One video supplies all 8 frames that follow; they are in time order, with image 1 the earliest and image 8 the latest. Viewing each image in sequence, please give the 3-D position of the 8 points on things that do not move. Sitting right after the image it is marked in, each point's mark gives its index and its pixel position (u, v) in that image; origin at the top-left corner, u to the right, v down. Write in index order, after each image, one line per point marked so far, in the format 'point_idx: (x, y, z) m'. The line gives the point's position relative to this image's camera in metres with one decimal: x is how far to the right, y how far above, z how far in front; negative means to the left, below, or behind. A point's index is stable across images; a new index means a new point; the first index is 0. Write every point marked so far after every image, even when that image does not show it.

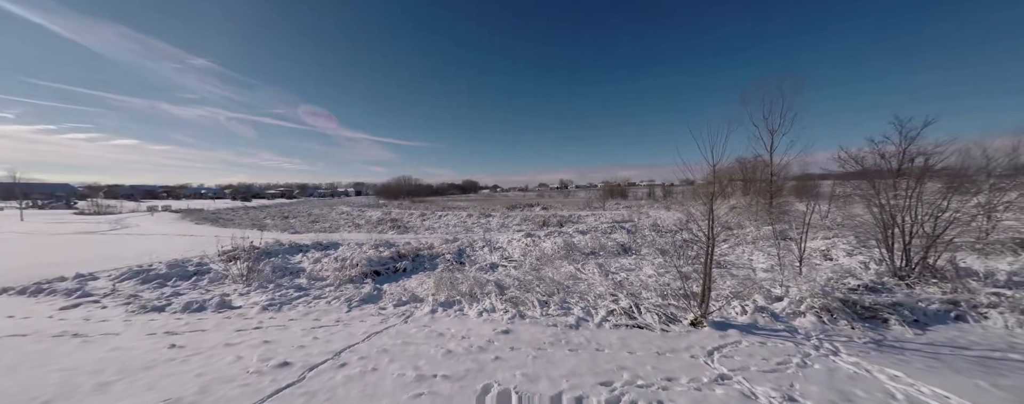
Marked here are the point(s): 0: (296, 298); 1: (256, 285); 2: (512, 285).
0: (-5.3, -2.4, +7.3) m
1: (-7.1, -2.3, +8.2) m
2: (0.0, -2.1, +7.6) m
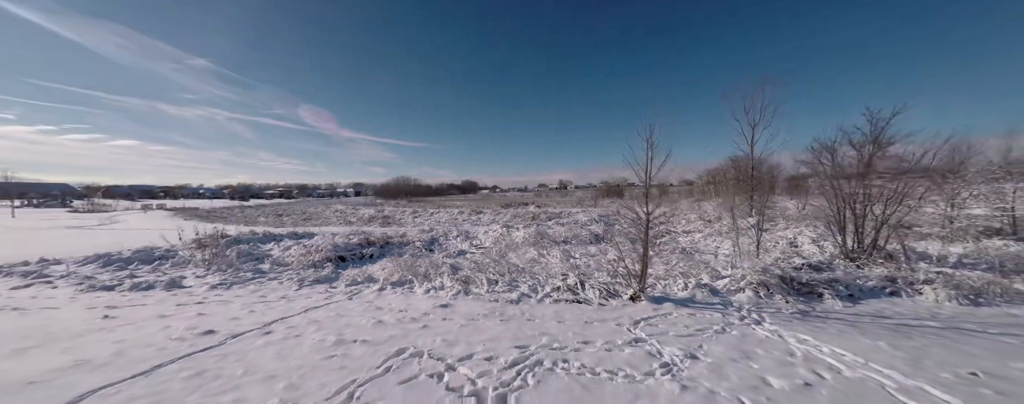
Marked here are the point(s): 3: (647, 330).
0: (-6.5, -1.9, +7.3) m
1: (-8.3, -1.9, +8.3) m
2: (-1.1, -1.7, +7.7) m
3: (+2.0, -1.9, +4.3) m
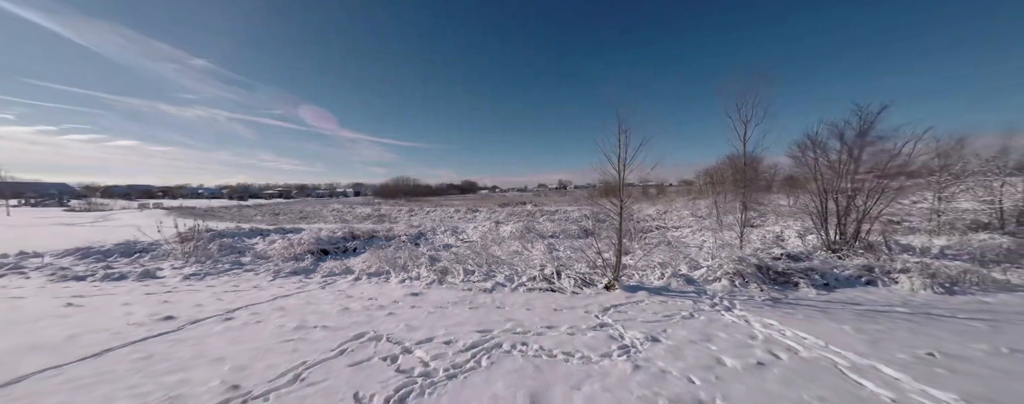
0: (-7.0, -1.7, +7.2) m
1: (-8.8, -1.6, +8.2) m
2: (-1.6, -1.4, +7.6) m
3: (+1.5, -1.6, +4.3) m
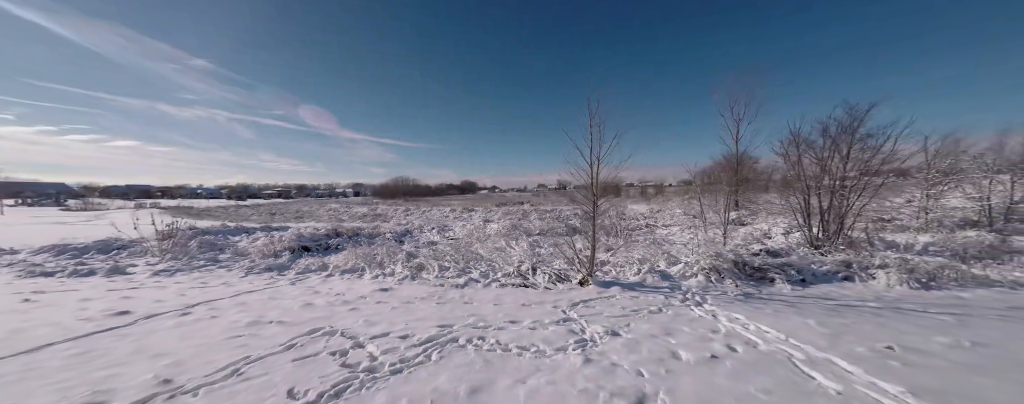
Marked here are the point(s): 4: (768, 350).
0: (-7.5, -1.6, +7.1) m
1: (-9.3, -1.5, +8.1) m
2: (-2.2, -1.3, +7.5) m
3: (+1.0, -1.5, +4.2) m
4: (+2.5, -1.5, +2.9) m
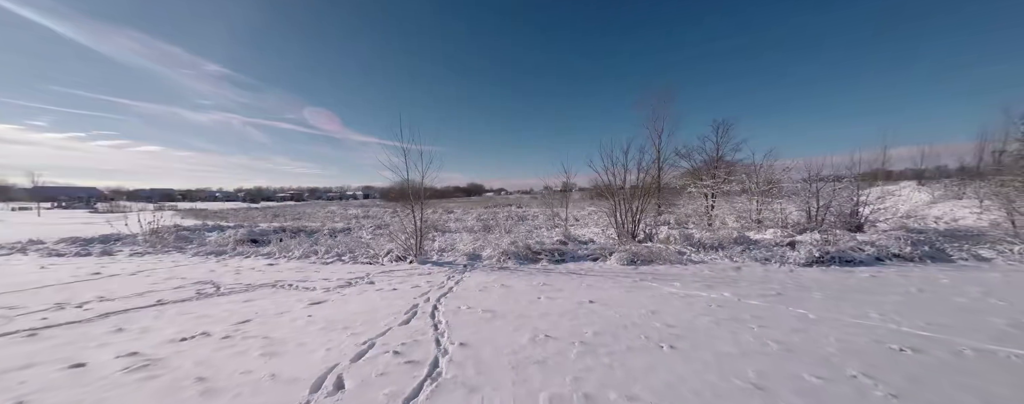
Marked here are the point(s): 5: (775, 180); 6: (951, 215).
0: (-11.5, -1.7, +9.8) m
1: (-13.3, -1.6, +10.8) m
2: (-6.2, -1.4, +10.1) m
3: (-3.1, -1.6, +6.7) m
4: (-1.6, -1.5, +5.4) m
5: (+11.2, +0.9, +12.7) m
6: (+19.0, -0.6, +12.8) m
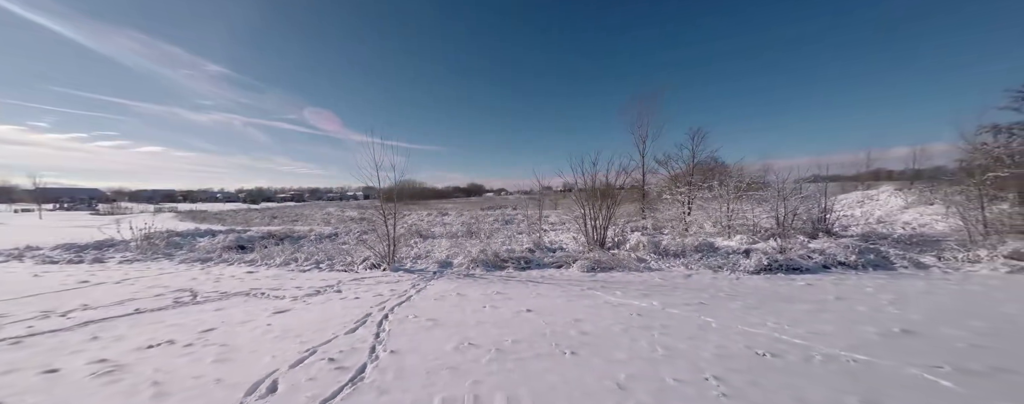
0: (-12.4, -2.0, +10.2) m
1: (-14.2, -1.9, +11.2) m
2: (-7.1, -1.7, +10.5) m
3: (-4.0, -1.9, +7.1) m
4: (-2.5, -1.8, +5.8) m
5: (+10.3, +0.7, +13.2) m
6: (+18.1, -0.9, +13.2) m
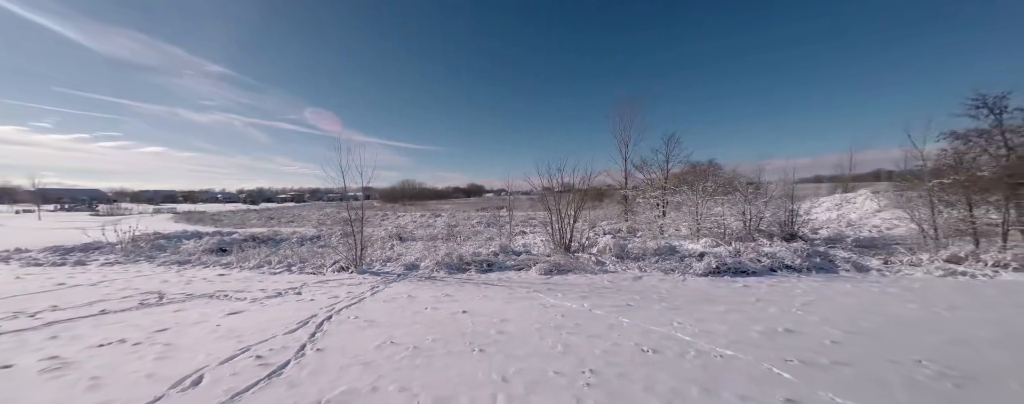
0: (-13.5, -2.1, +10.6) m
1: (-15.2, -2.1, +11.6) m
2: (-8.1, -1.9, +10.8) m
3: (-5.1, -2.0, +7.4) m
4: (-3.5, -2.0, +6.1) m
5: (+9.3, +0.5, +13.5) m
6: (+17.0, -1.0, +13.5) m
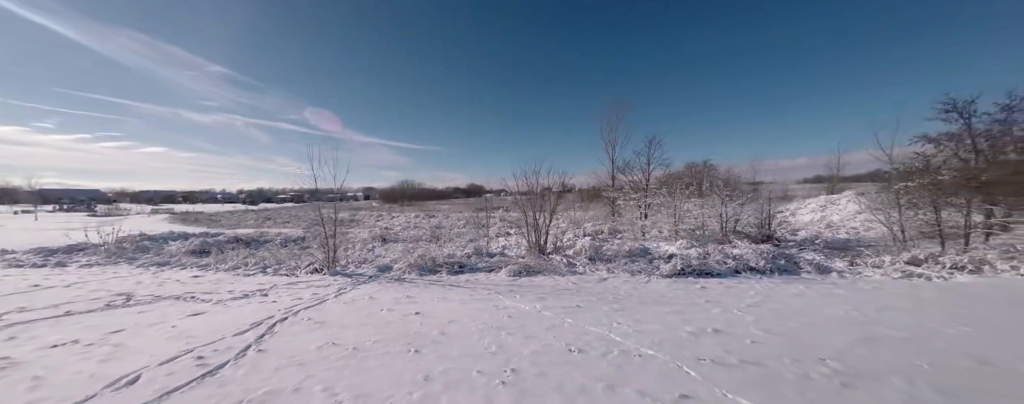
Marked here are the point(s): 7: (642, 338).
0: (-14.3, -2.2, +10.7) m
1: (-16.1, -2.2, +11.7) m
2: (-9.0, -2.0, +11.0) m
3: (-5.9, -2.1, +7.6) m
4: (-4.4, -2.0, +6.3) m
5: (+8.4, +0.4, +13.6) m
6: (+16.2, -1.1, +13.7) m
7: (+1.7, -1.8, +3.9) m
